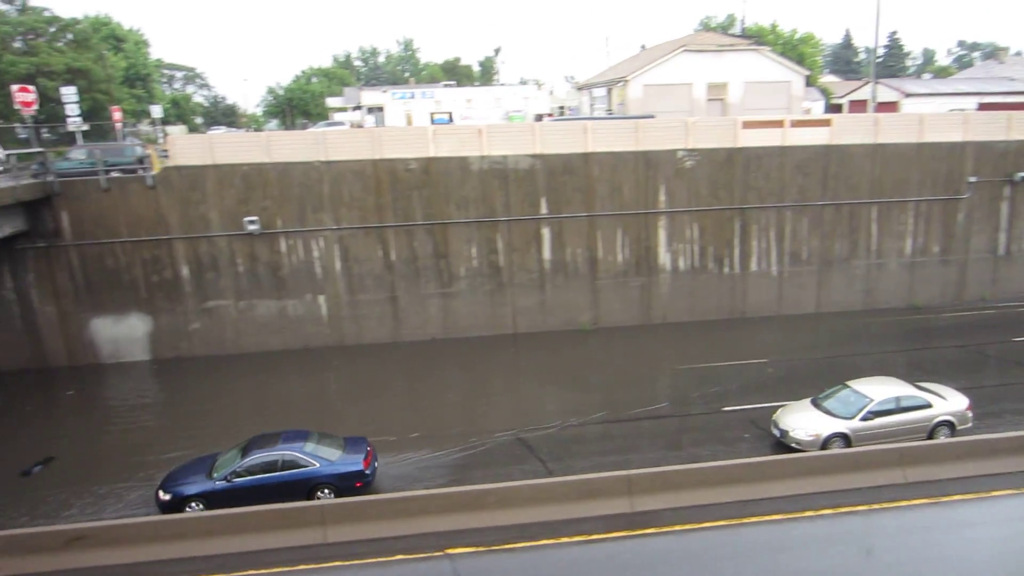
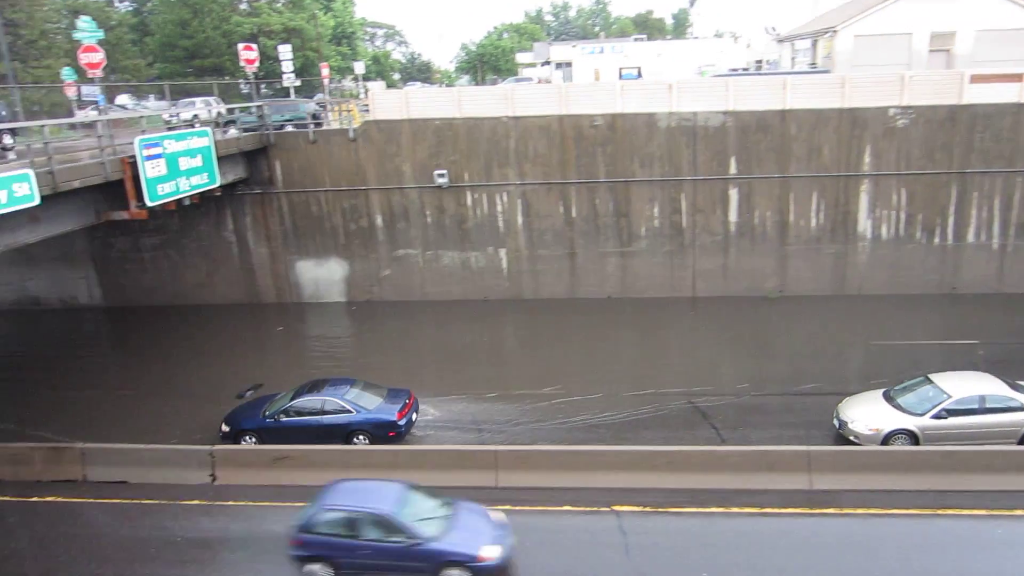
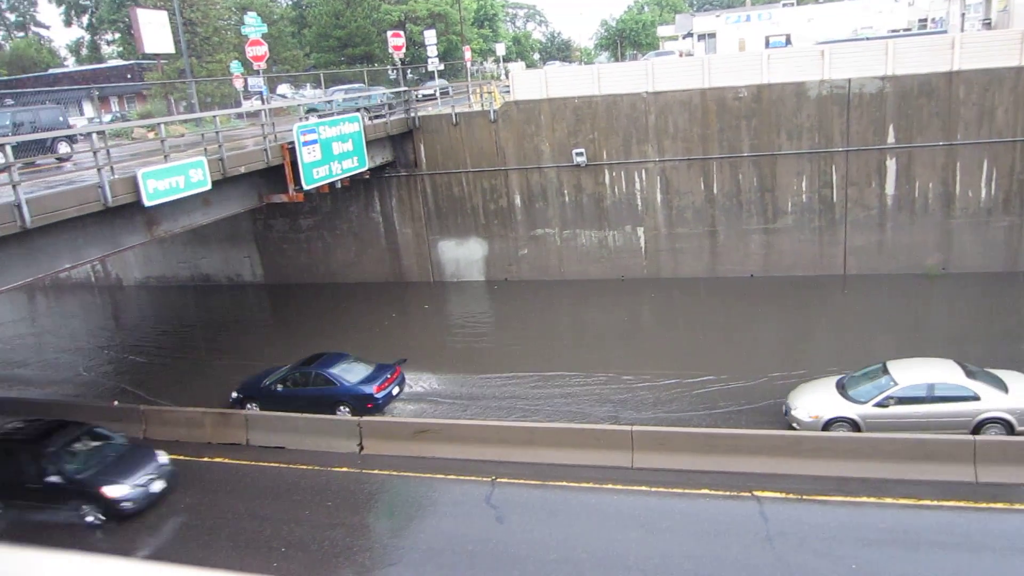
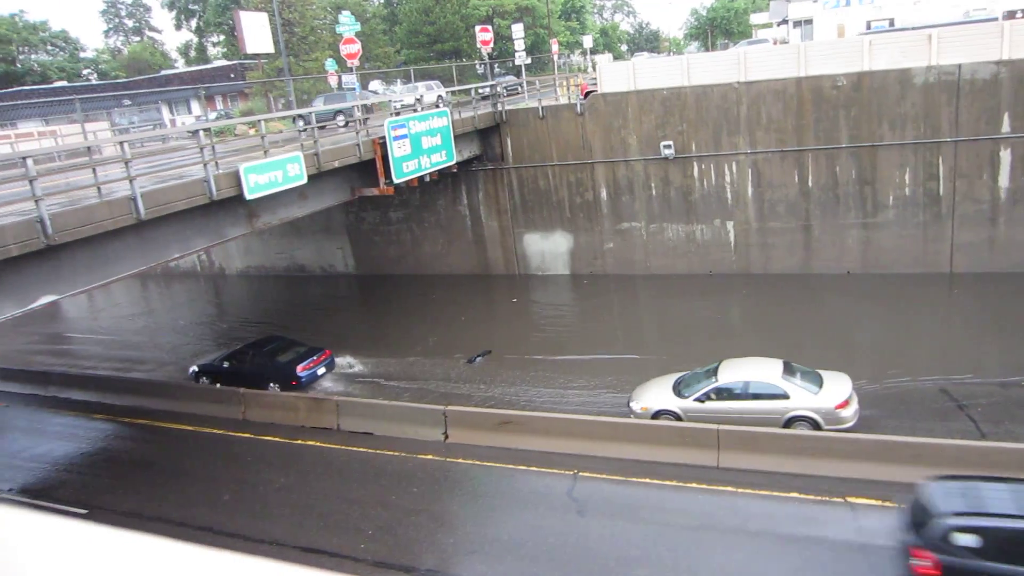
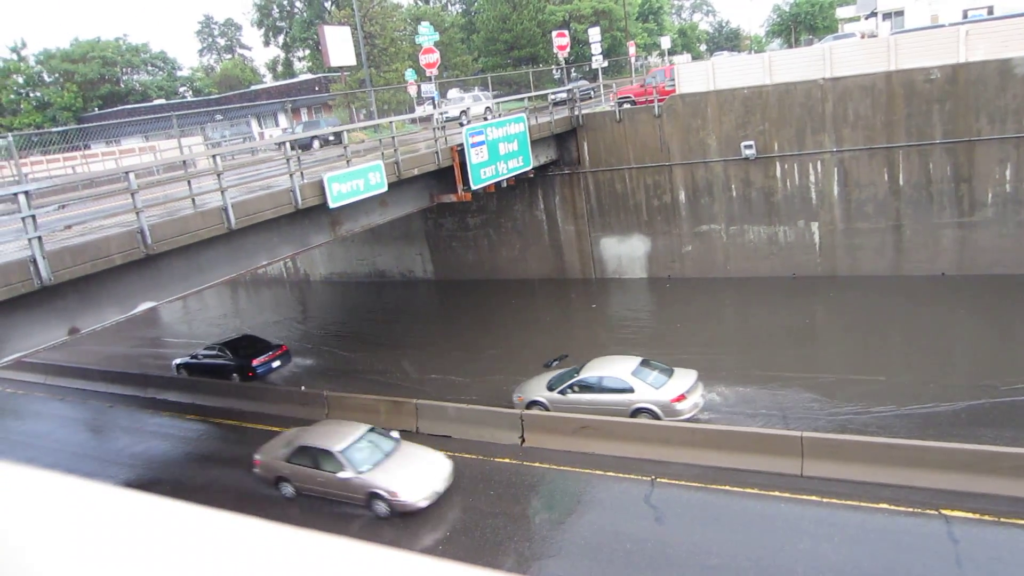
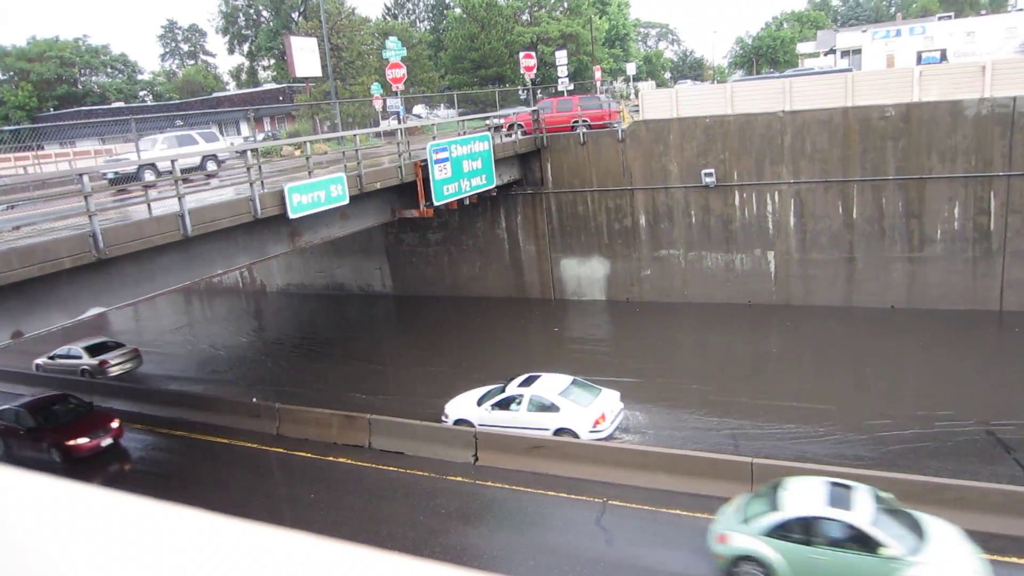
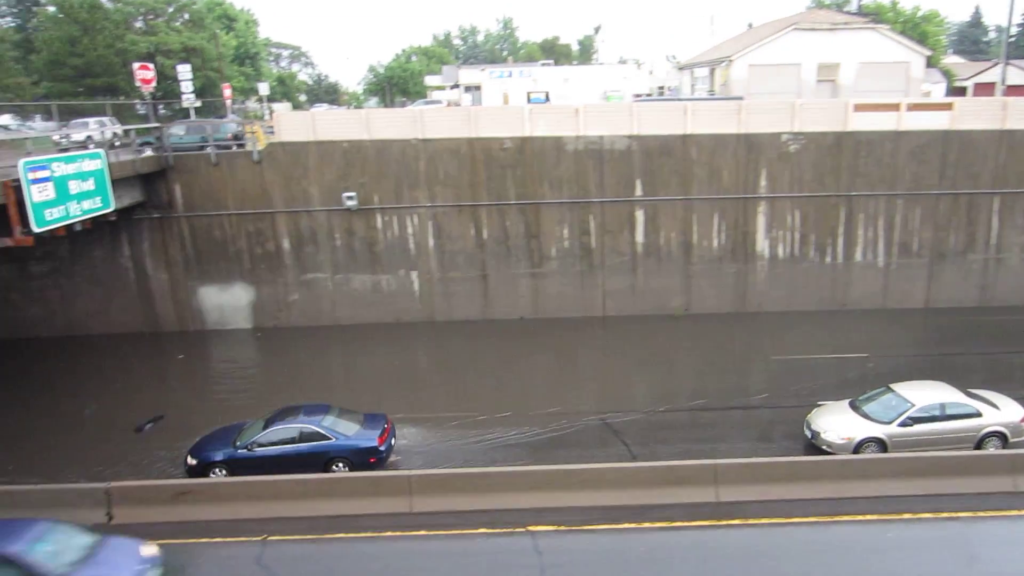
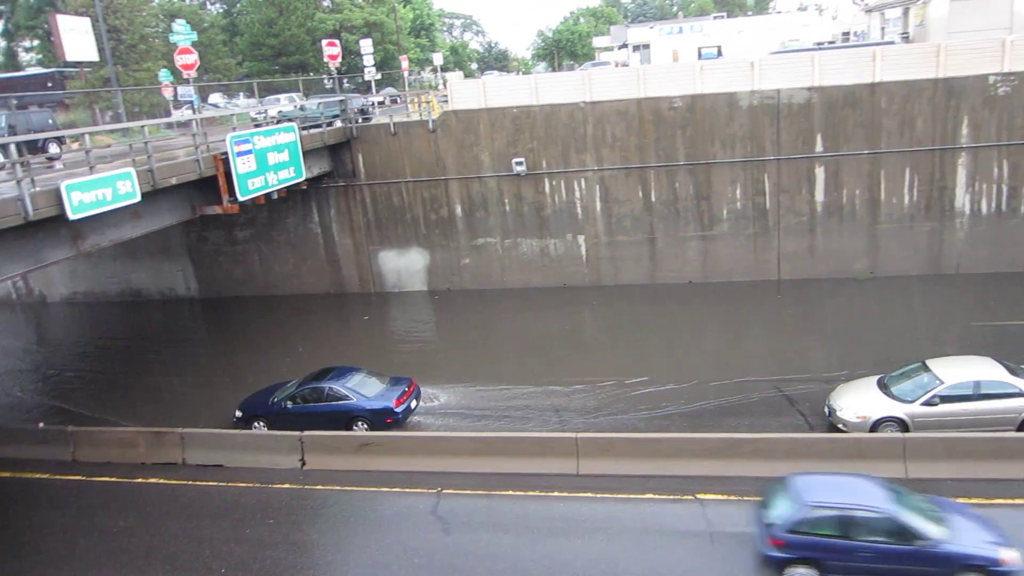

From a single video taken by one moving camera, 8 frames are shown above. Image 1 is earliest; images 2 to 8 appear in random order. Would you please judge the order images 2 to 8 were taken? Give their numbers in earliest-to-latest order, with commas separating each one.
7, 2, 8, 3, 4, 5, 6
